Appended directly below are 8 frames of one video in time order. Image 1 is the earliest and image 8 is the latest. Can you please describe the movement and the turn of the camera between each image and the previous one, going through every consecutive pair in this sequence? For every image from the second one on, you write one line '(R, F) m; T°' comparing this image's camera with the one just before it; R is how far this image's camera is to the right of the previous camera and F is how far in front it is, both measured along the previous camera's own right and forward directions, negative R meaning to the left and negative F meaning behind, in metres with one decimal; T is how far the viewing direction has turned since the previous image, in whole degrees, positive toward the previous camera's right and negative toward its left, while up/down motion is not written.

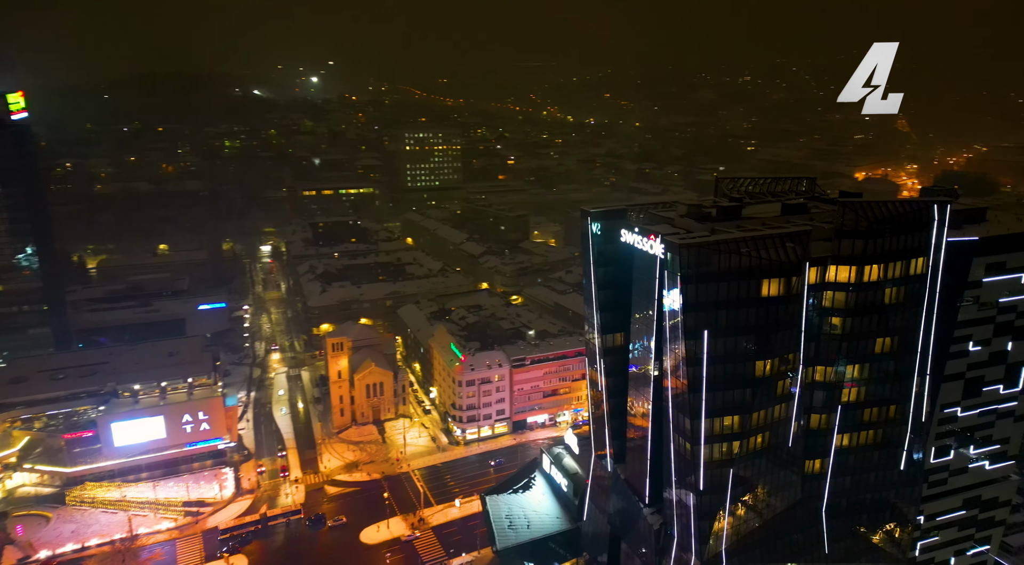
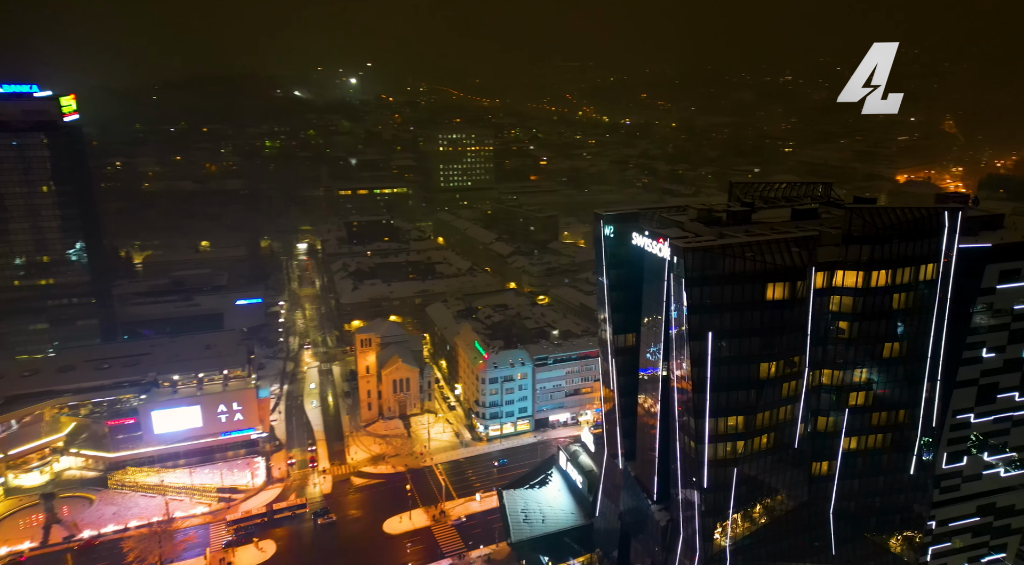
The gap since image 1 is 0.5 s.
(+0.5, -0.6) m; -3°
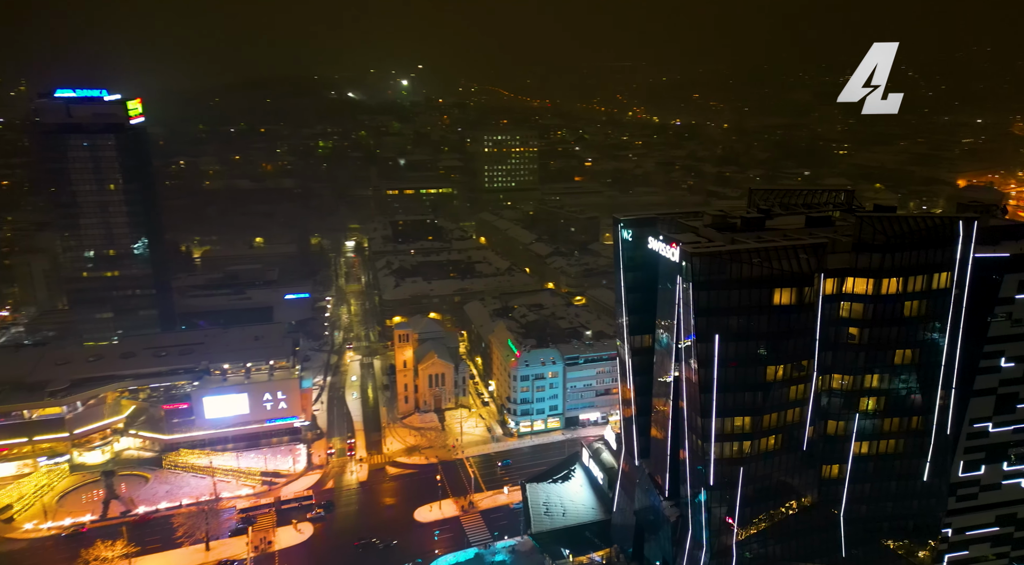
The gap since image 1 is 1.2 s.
(+0.8, -0.8) m; -4°
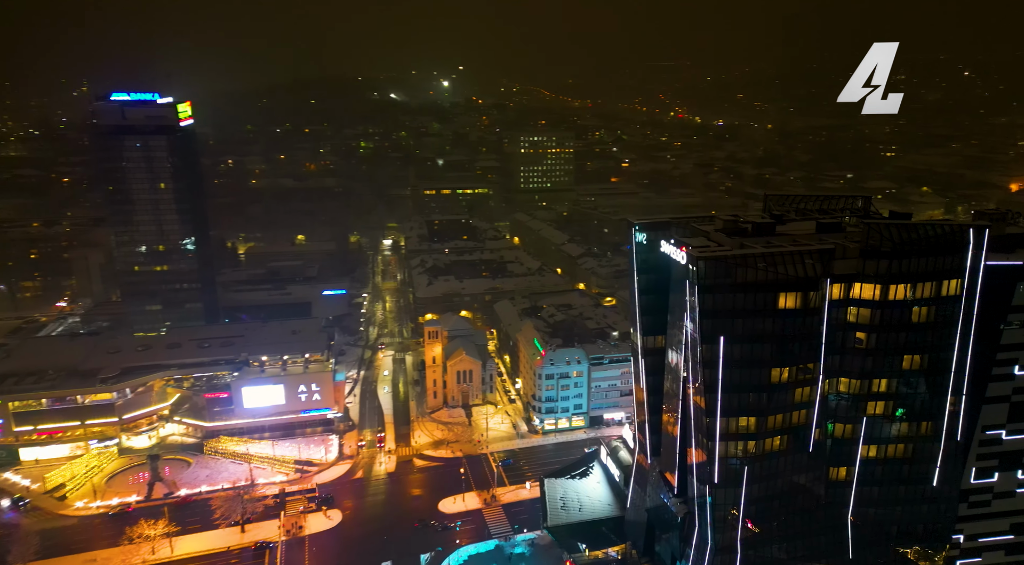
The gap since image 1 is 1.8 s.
(+0.7, -0.7) m; -3°
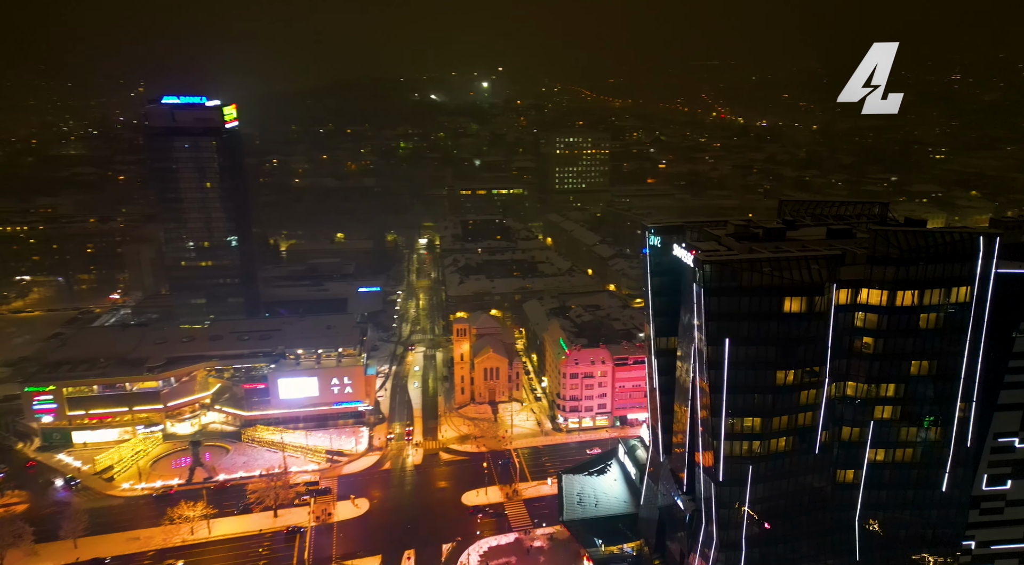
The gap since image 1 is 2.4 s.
(+0.7, -0.7) m; -3°
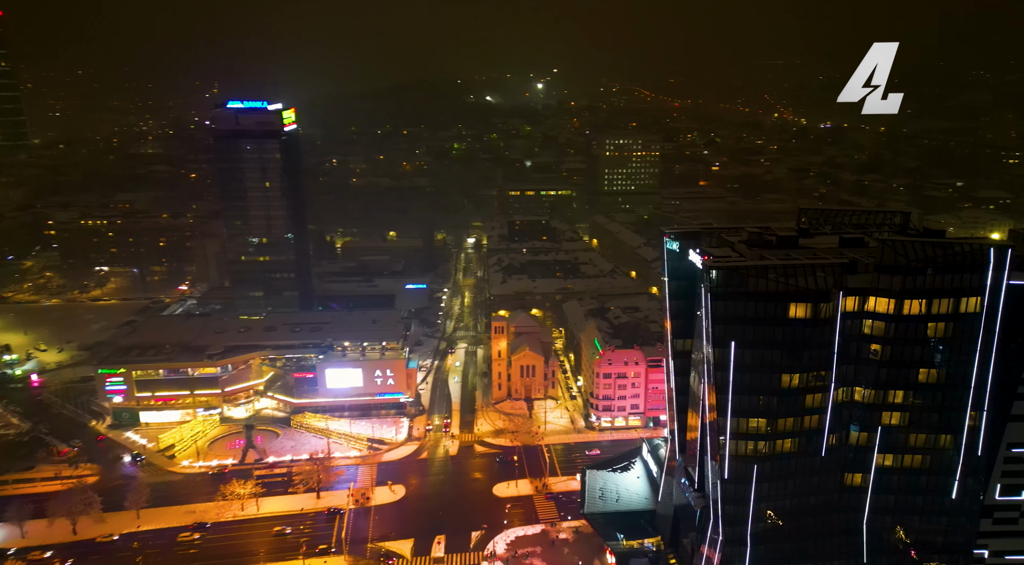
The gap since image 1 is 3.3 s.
(+1.0, -1.0) m; -5°
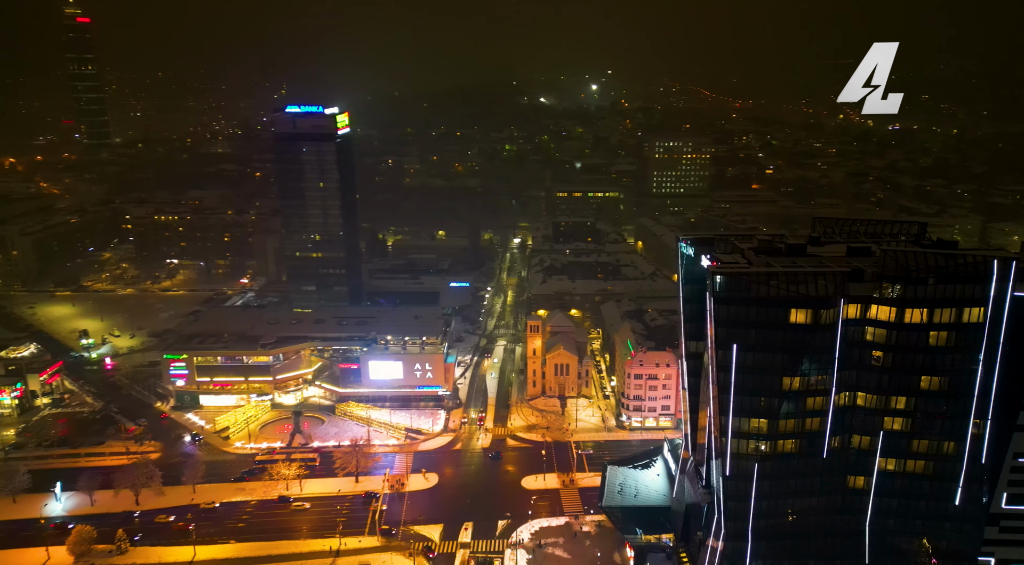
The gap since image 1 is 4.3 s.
(+1.1, -1.1) m; -5°
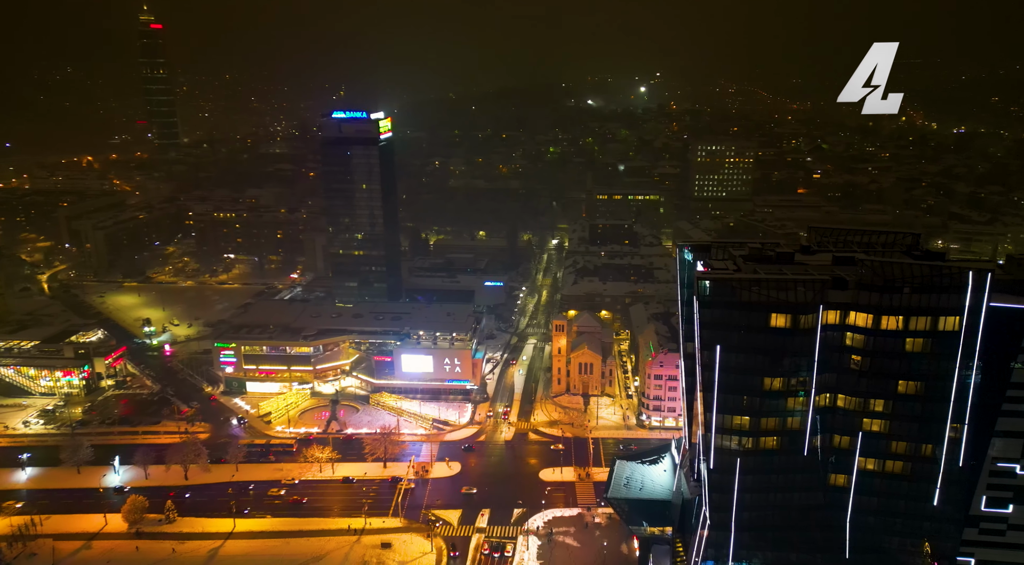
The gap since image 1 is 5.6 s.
(+1.5, -1.4) m; -4°
